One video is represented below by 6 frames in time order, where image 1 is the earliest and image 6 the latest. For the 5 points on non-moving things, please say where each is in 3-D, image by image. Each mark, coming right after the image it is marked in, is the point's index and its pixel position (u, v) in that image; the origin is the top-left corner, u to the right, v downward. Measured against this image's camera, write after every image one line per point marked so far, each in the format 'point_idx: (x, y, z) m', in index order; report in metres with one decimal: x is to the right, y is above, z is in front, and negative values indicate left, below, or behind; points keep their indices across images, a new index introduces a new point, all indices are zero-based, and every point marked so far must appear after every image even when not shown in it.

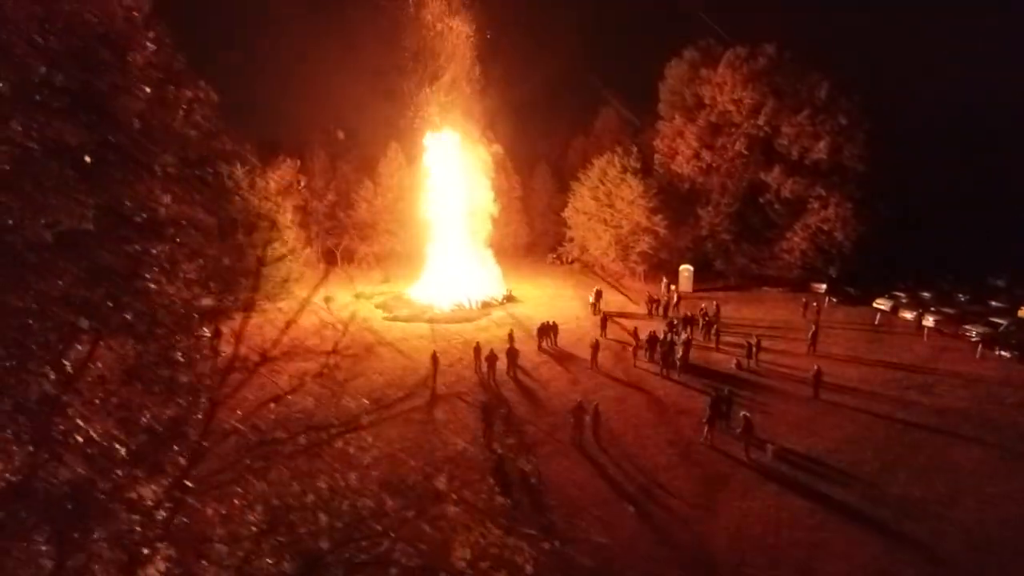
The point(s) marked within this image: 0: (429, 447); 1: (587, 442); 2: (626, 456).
0: (-1.9, -3.6, +19.7) m
1: (+1.7, -3.5, +19.7) m
2: (+2.5, -3.7, +18.9) m
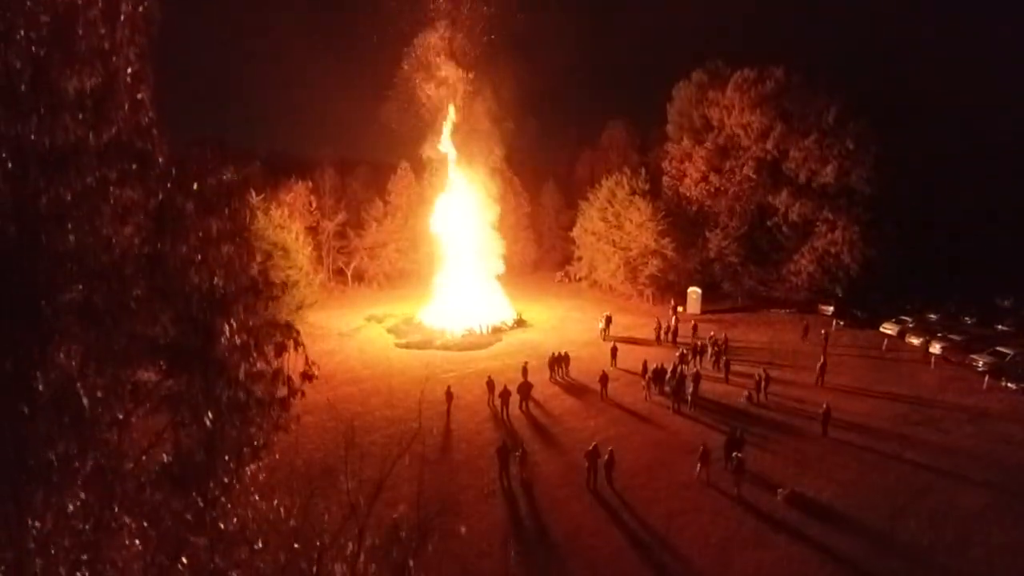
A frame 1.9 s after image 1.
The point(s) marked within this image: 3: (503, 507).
0: (-1.5, -4.7, +20.1) m
1: (+2.1, -4.6, +20.1) m
2: (+2.8, -4.7, +19.3) m
3: (-0.2, -4.8, +19.0) m
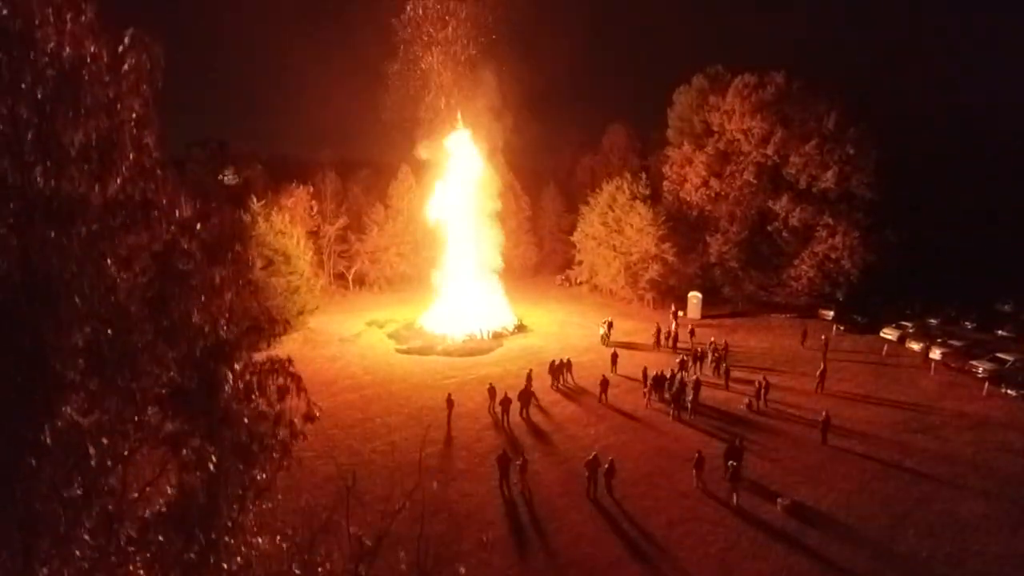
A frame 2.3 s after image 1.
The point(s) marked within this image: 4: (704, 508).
0: (-1.5, -4.9, +20.2) m
1: (+2.1, -4.8, +20.1) m
2: (+2.8, -5.0, +19.3) m
3: (-0.2, -5.1, +19.1) m
4: (+4.3, -4.9, +19.3) m
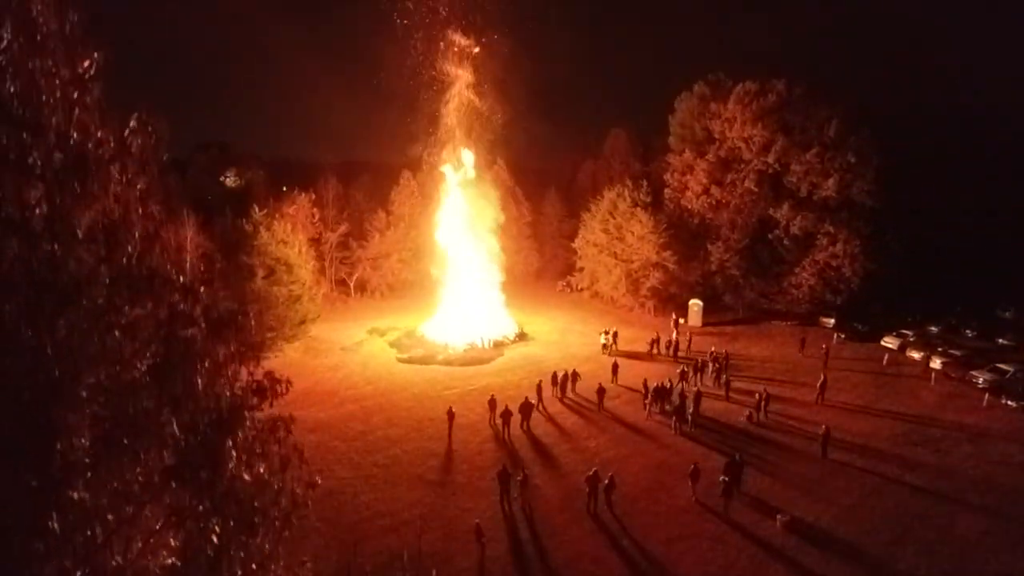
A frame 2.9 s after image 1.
0: (-1.5, -5.3, +20.2) m
1: (+2.1, -5.2, +20.2) m
2: (+2.8, -5.3, +19.4) m
3: (-0.2, -5.4, +19.2) m
4: (+4.3, -5.3, +19.4) m
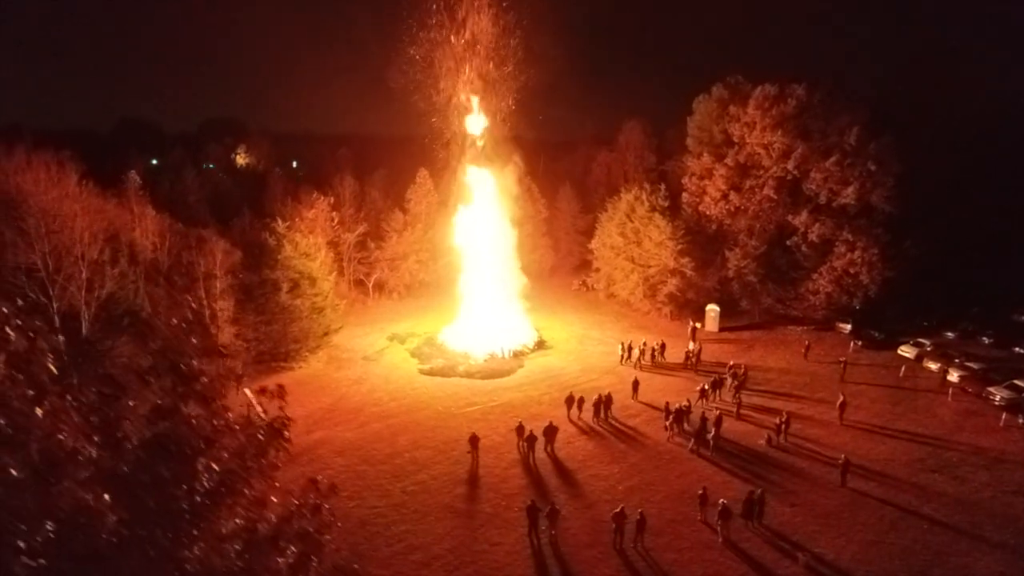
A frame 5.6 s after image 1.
0: (-0.8, -6.3, +20.8) m
1: (+2.8, -6.1, +20.7) m
2: (+3.5, -6.4, +19.9) m
3: (+0.5, -6.5, +19.7) m
4: (+5.0, -6.3, +19.9) m
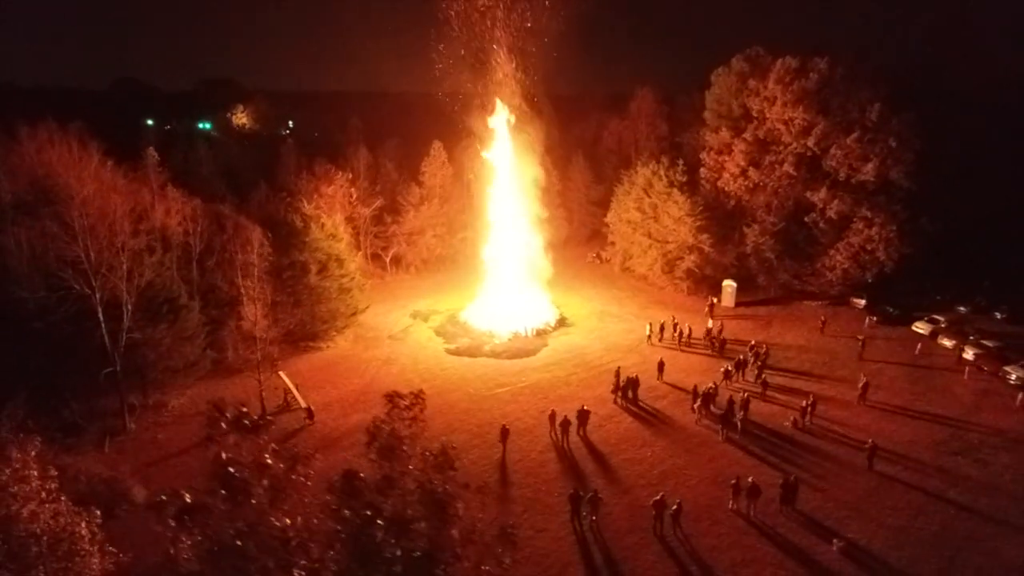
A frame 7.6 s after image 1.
0: (+0.3, -6.2, +21.6) m
1: (+3.9, -6.0, +21.6) m
2: (+4.6, -6.3, +20.8) m
3: (+1.6, -6.4, +20.6) m
4: (+6.1, -6.2, +20.7) m
